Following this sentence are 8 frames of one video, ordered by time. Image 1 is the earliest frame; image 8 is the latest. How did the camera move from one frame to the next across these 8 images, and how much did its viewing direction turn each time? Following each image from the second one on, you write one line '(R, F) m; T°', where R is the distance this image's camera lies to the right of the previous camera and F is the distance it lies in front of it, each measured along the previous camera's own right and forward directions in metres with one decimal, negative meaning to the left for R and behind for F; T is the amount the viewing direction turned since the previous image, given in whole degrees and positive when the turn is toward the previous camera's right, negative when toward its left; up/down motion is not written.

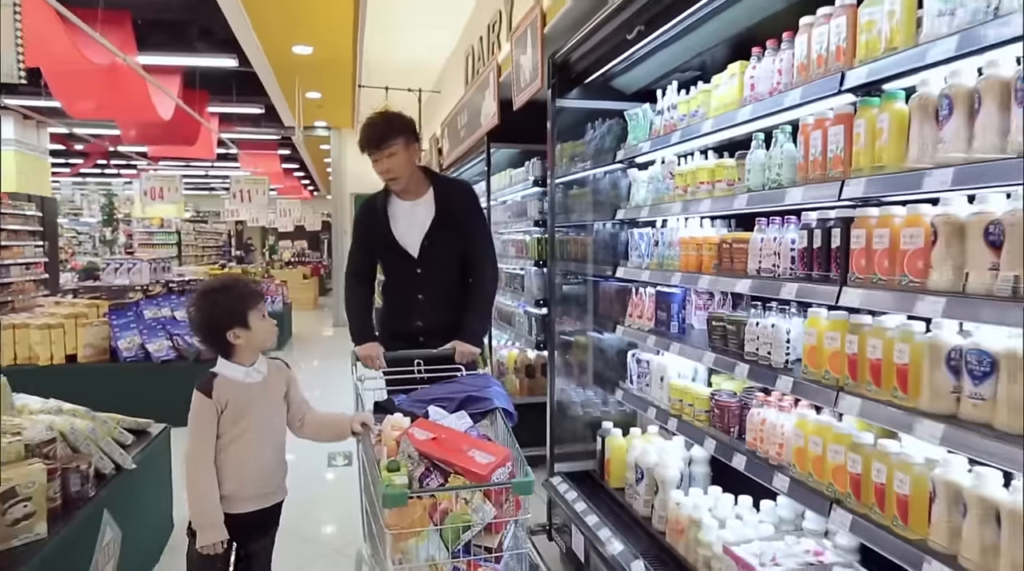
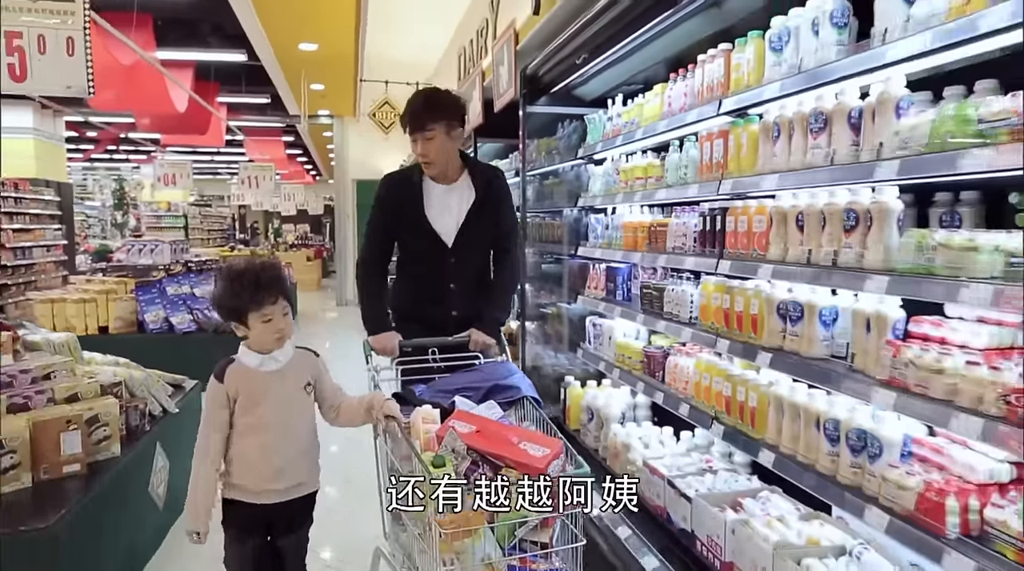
(+0.1, -0.6) m; 0°
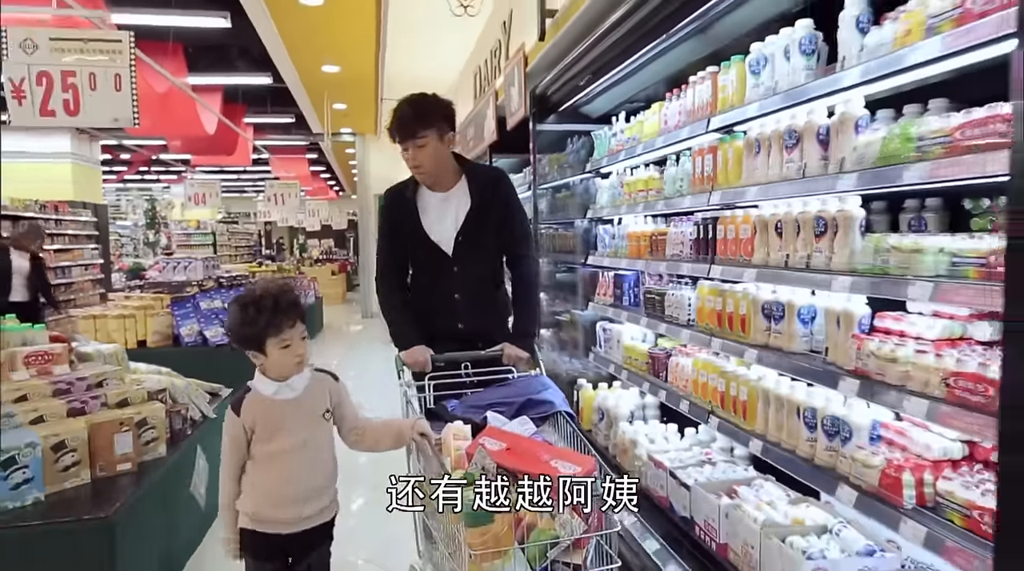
(+0.1, -0.2) m; -2°
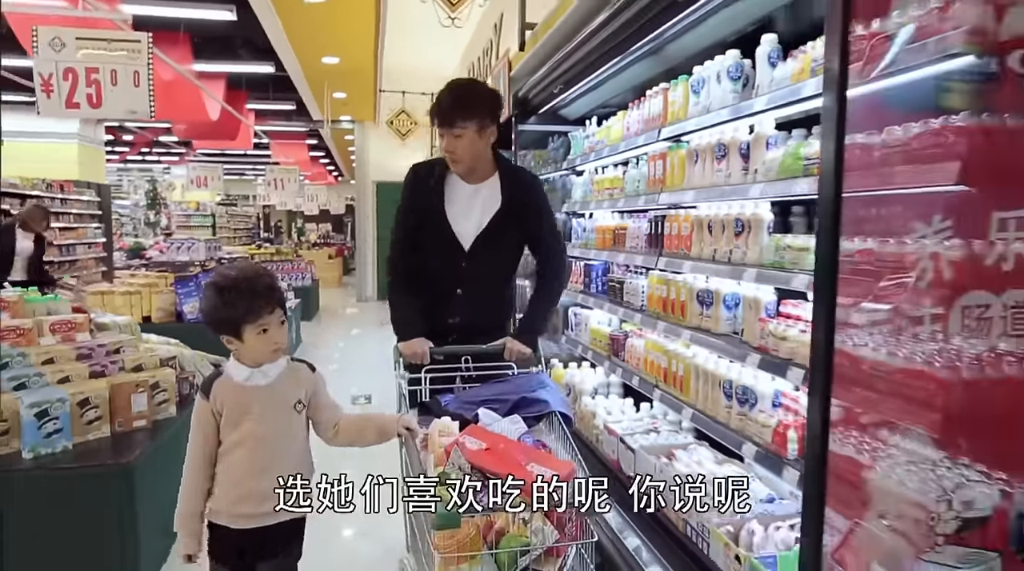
(+0.1, -0.3) m; 0°
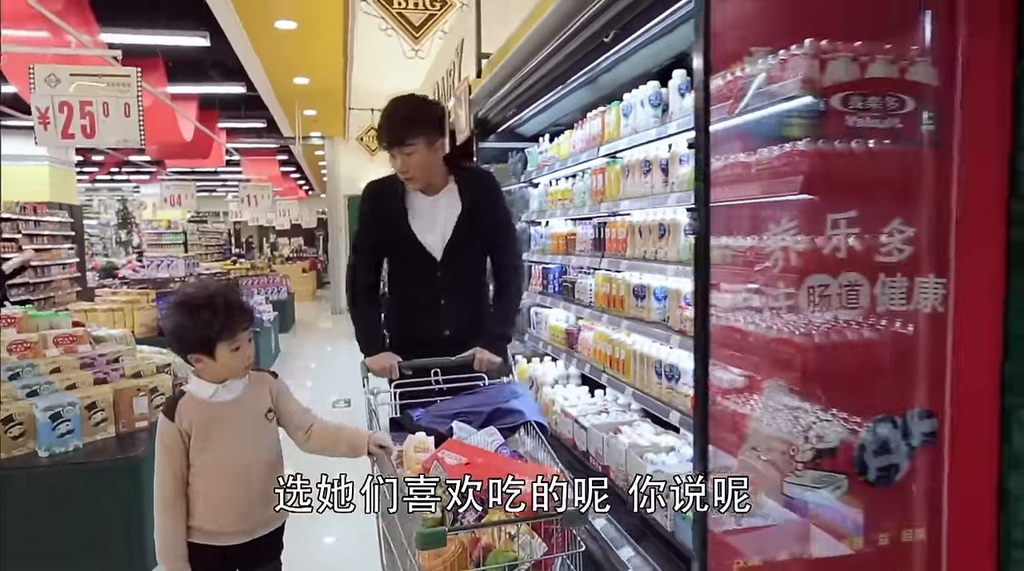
(+0.1, -0.4) m; +2°
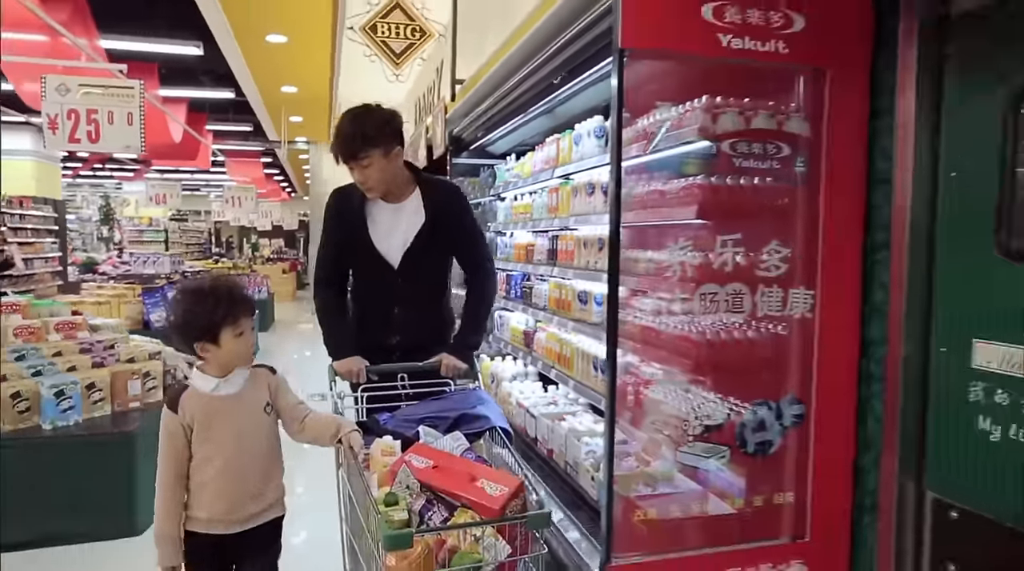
(+0.1, -0.4) m; +2°
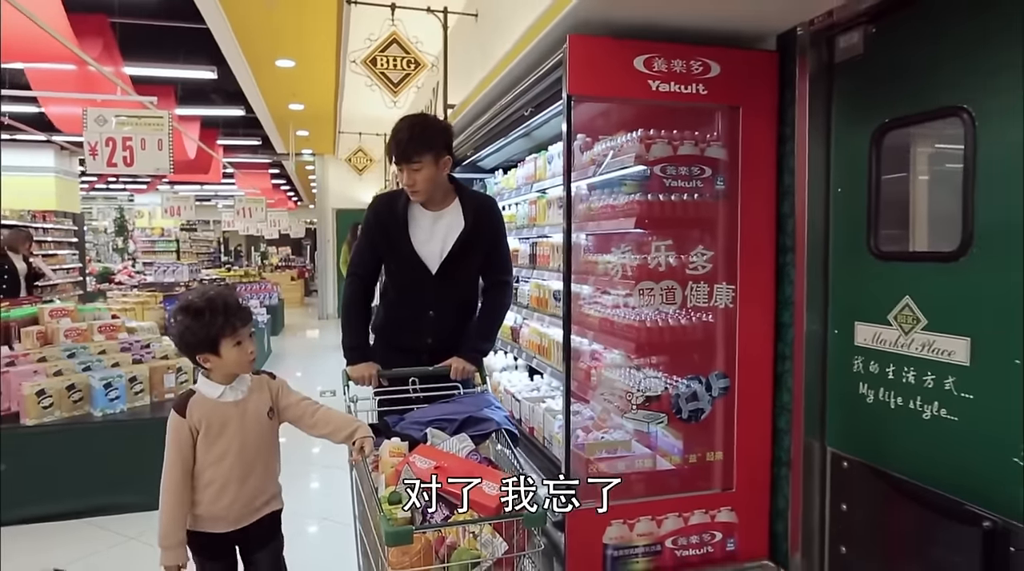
(+0.1, -0.5) m; 0°
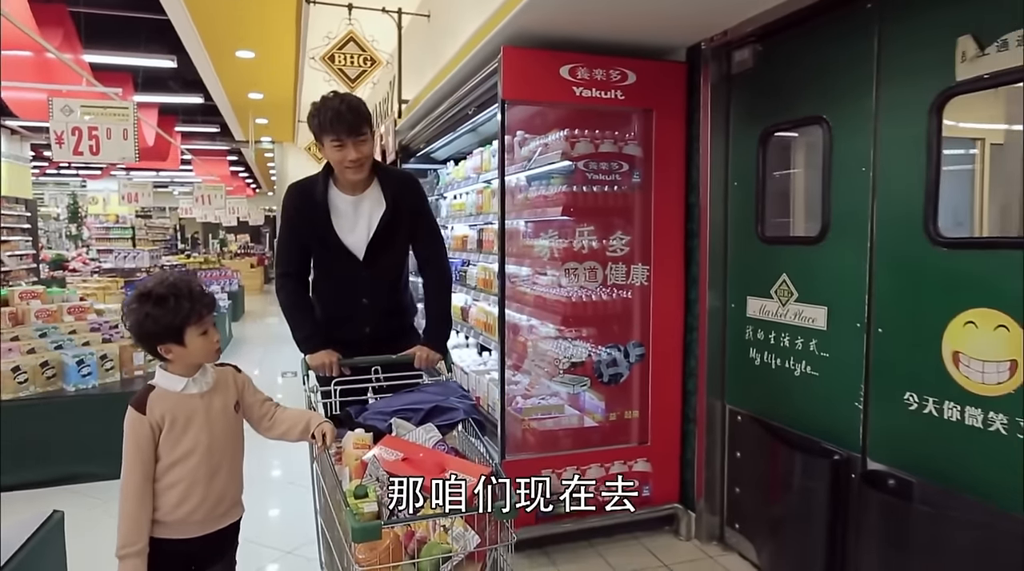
(+0.1, -0.4) m; +3°
